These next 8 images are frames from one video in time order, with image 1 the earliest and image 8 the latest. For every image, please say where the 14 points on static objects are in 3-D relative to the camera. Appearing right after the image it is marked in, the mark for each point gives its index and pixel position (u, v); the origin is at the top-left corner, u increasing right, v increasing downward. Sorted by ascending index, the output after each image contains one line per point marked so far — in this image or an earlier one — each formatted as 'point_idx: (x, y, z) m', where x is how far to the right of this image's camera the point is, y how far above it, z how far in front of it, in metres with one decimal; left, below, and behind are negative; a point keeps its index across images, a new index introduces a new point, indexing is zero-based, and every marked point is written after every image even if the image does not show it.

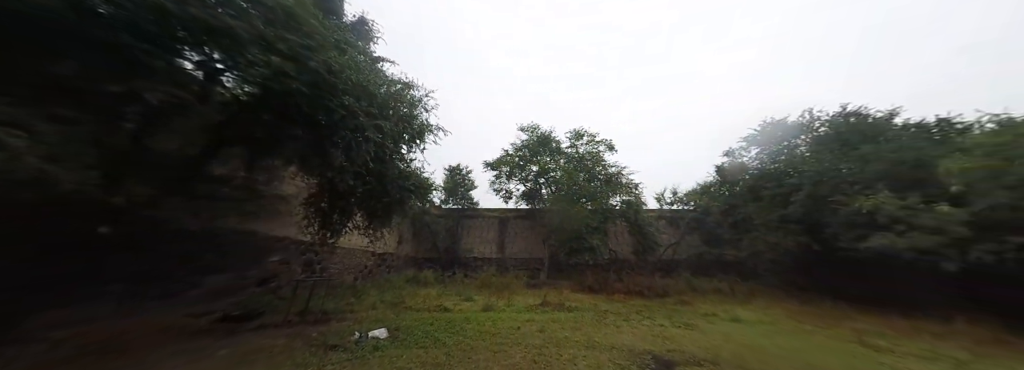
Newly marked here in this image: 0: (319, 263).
0: (-8.3, -3.4, +10.4) m
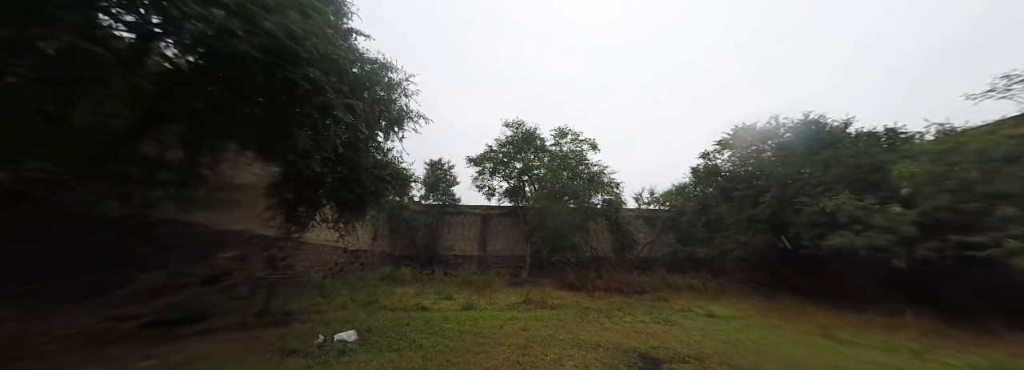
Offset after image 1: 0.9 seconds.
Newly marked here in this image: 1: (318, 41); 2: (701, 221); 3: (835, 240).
0: (-9.0, -3.0, +9.6) m
1: (-3.1, +2.3, +3.9) m
2: (+10.1, -1.9, +13.0) m
3: (+8.8, -1.5, +6.7) m
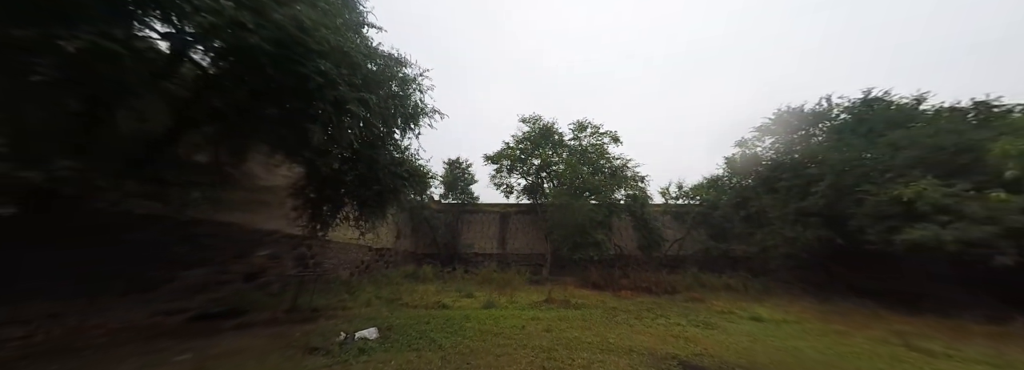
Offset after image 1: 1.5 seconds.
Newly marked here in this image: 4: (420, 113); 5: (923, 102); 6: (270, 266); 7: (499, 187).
0: (-8.2, -3.0, +10.0) m
1: (-2.9, +2.4, +3.8) m
2: (+11.1, -1.5, +11.9) m
3: (+9.4, -1.2, +5.7) m
4: (-3.1, +2.5, +7.9) m
5: (+13.1, +2.7, +7.7) m
6: (-8.0, -2.7, +8.1) m
7: (-1.0, -0.2, +19.5) m
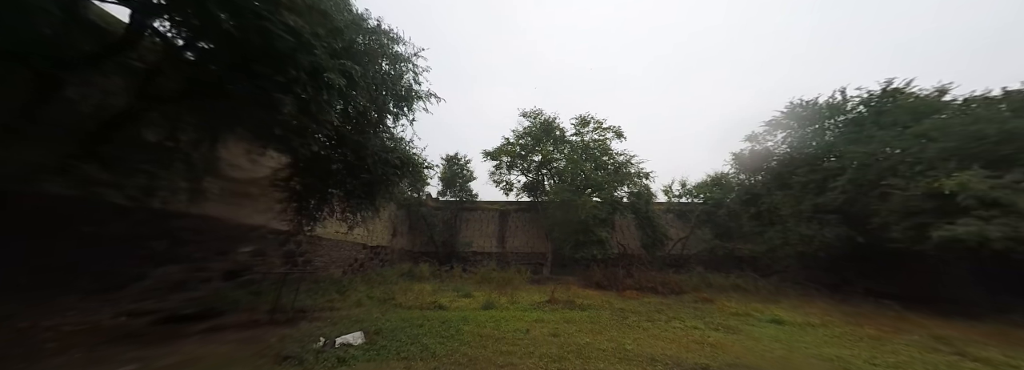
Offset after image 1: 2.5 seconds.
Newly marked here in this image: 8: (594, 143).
0: (-8.2, -2.8, +9.4) m
1: (-2.8, +2.6, +3.3) m
2: (+11.1, -1.3, +11.5) m
3: (+9.4, -1.0, +5.3) m
4: (-3.0, +2.7, +7.4) m
5: (+13.2, +2.8, +7.3) m
6: (-8.0, -2.5, +7.6) m
7: (-1.1, +0.1, +19.0) m
8: (+5.4, +2.8, +15.8) m
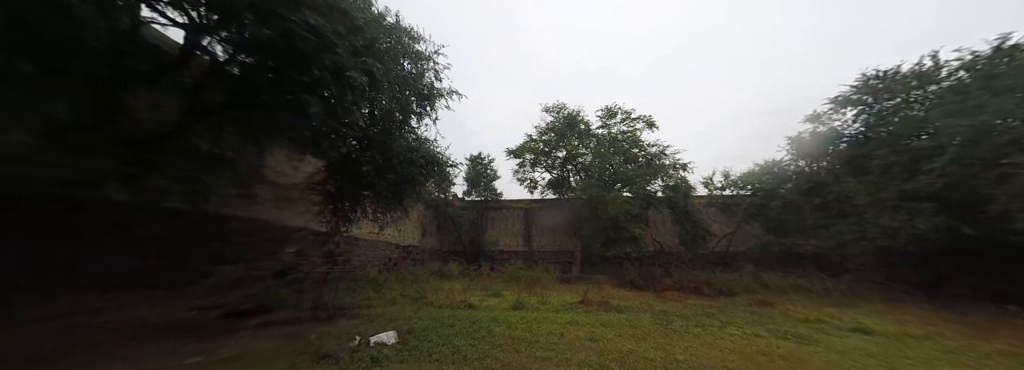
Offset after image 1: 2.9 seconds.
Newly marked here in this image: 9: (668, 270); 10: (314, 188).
0: (-7.1, -2.9, +10.0) m
1: (-2.5, +2.6, +3.4) m
2: (+12.3, -0.8, +10.1) m
3: (+10.0, -0.6, +4.1) m
4: (-2.3, +2.7, +7.4) m
5: (+13.8, +3.4, +5.7) m
6: (-7.1, -2.6, +8.1) m
7: (+0.9, +0.2, +18.8) m
8: (+6.9, +3.1, +14.9) m
9: (+7.8, -4.2, +12.0) m
10: (-6.1, -0.1, +7.5) m
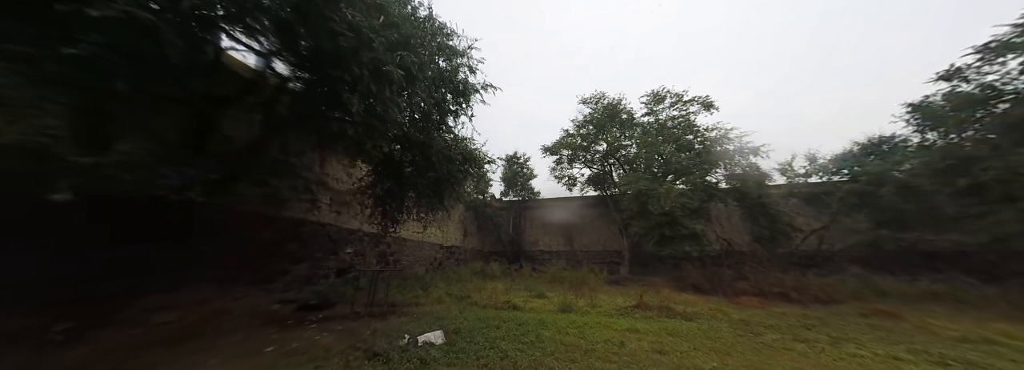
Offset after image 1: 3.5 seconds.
0: (-5.3, -3.1, +10.6) m
1: (-2.0, +2.6, +3.4) m
2: (+13.8, -0.1, +7.8) m
3: (+10.5, 0.0, +2.2) m
4: (-1.2, +2.8, +7.3) m
5: (+14.4, +4.1, +3.2) m
6: (-5.6, -2.8, +8.7) m
7: (+3.8, +0.4, +18.1) m
8: (+9.0, +3.6, +13.4) m
9: (+9.7, -3.7, +10.4) m
10: (-4.8, -0.2, +8.0) m
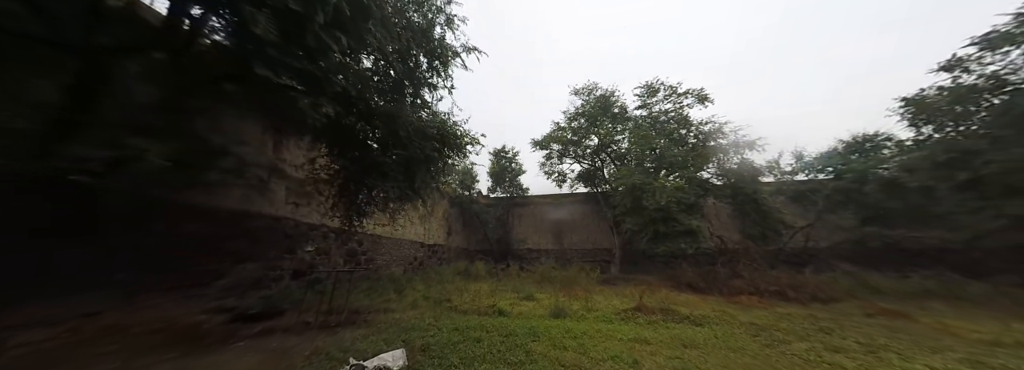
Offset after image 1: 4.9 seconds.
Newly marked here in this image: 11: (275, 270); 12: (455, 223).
0: (-5.8, -2.7, +9.5) m
1: (-2.2, +3.0, +2.4) m
2: (+13.4, +0.1, +7.6) m
3: (+10.4, +0.2, +1.9) m
4: (-1.5, +3.1, +6.4) m
5: (+14.3, +4.3, +3.1) m
6: (-6.0, -2.4, +7.6) m
7: (+2.9, +0.7, +17.4) m
8: (+8.3, +3.8, +13.0) m
9: (+9.2, -3.5, +10.0) m
10: (-5.2, +0.1, +6.9) m
11: (-6.1, -2.1, +6.1) m
12: (-4.0, -2.7, +16.7) m
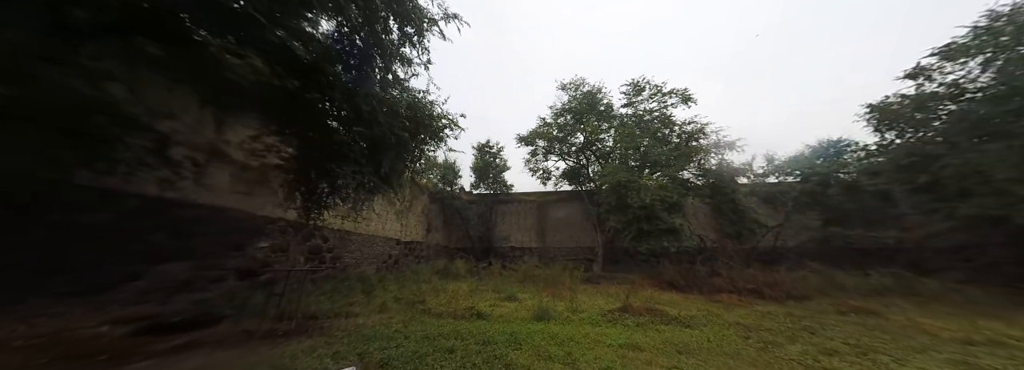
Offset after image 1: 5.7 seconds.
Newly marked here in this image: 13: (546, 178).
0: (-6.5, -2.3, +8.6) m
1: (-2.2, +3.2, +1.8) m
2: (+12.9, 0.0, +8.1) m
3: (+10.3, +0.1, +2.1) m
4: (-1.9, +3.3, +5.8) m
5: (+14.1, +4.1, +3.6) m
6: (-6.6, -2.1, +6.7) m
7: (+1.7, +1.0, +17.1) m
8: (+7.5, +3.9, +13.1) m
9: (+8.4, -3.5, +10.2) m
10: (-5.7, +0.5, +6.0) m
11: (-6.6, -1.8, +5.2) m
12: (-5.2, -2.3, +16.0) m
13: (+2.5, +0.6, +17.4) m
